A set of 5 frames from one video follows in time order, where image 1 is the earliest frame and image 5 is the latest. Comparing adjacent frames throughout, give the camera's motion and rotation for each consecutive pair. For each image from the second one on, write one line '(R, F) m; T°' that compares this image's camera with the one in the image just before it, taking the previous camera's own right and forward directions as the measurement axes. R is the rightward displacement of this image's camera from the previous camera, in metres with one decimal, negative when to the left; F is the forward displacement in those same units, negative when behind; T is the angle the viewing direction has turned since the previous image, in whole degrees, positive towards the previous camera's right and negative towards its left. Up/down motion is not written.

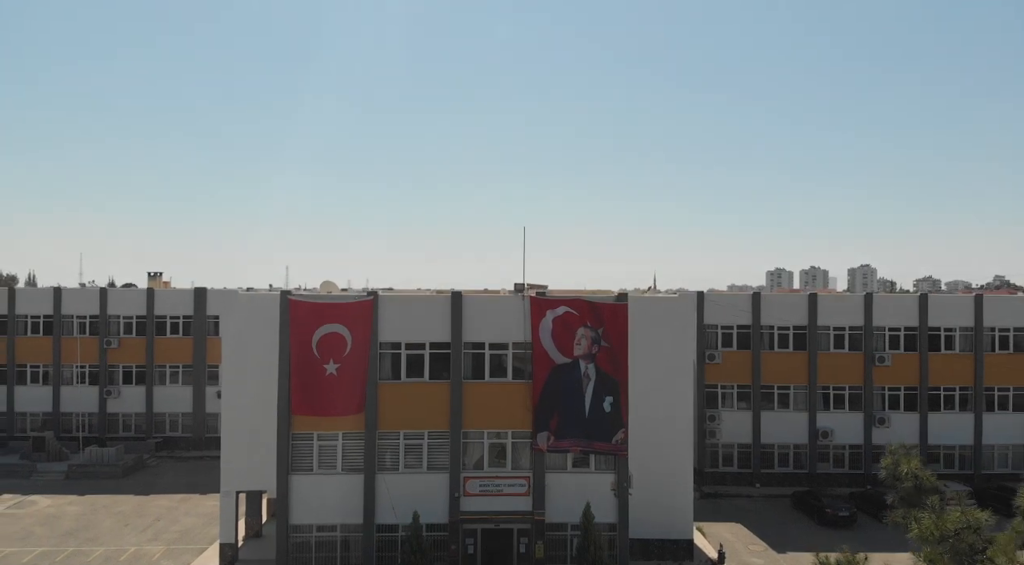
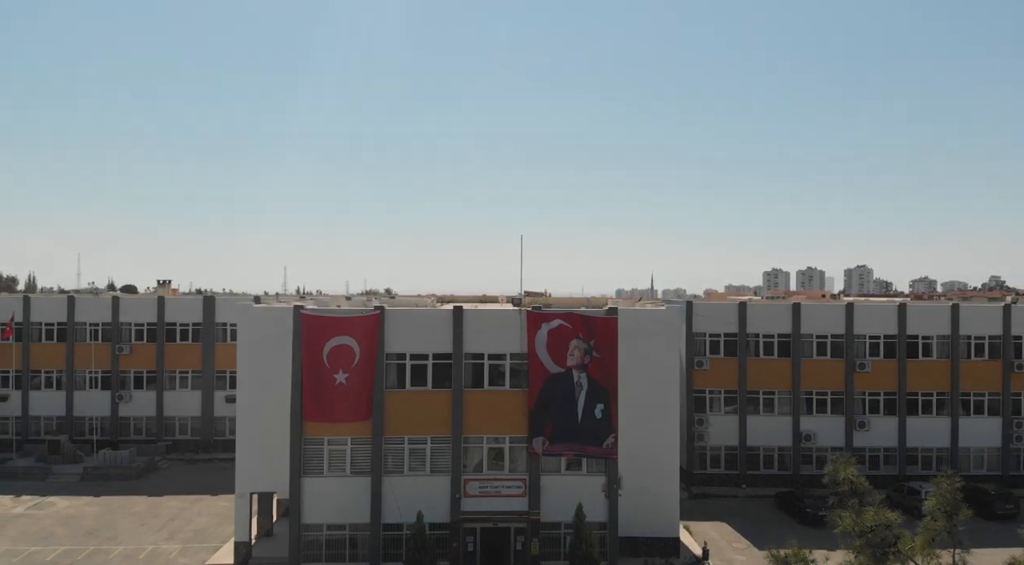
(0.0, -1.5) m; 0°
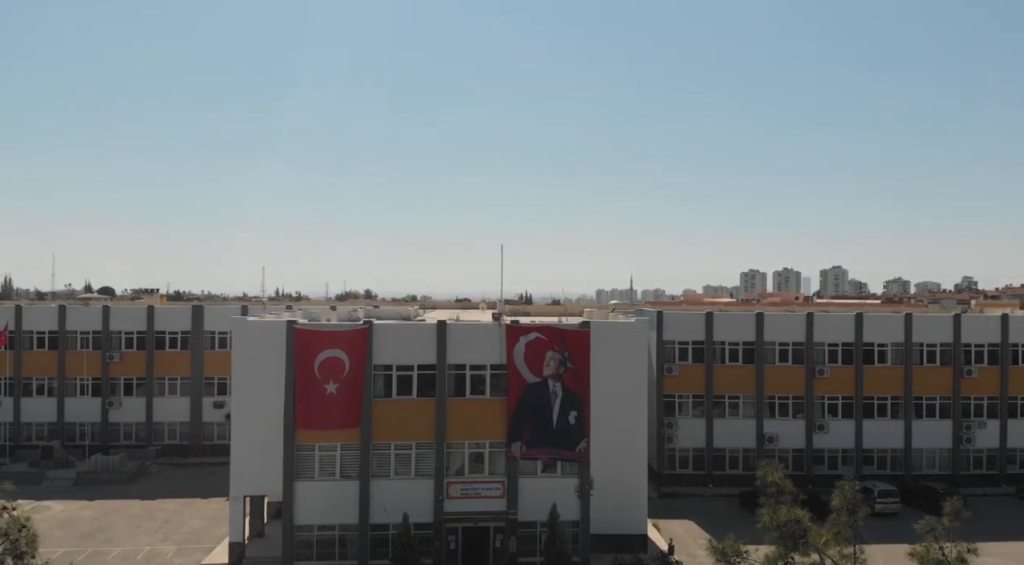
(0.0, -1.7) m; +1°
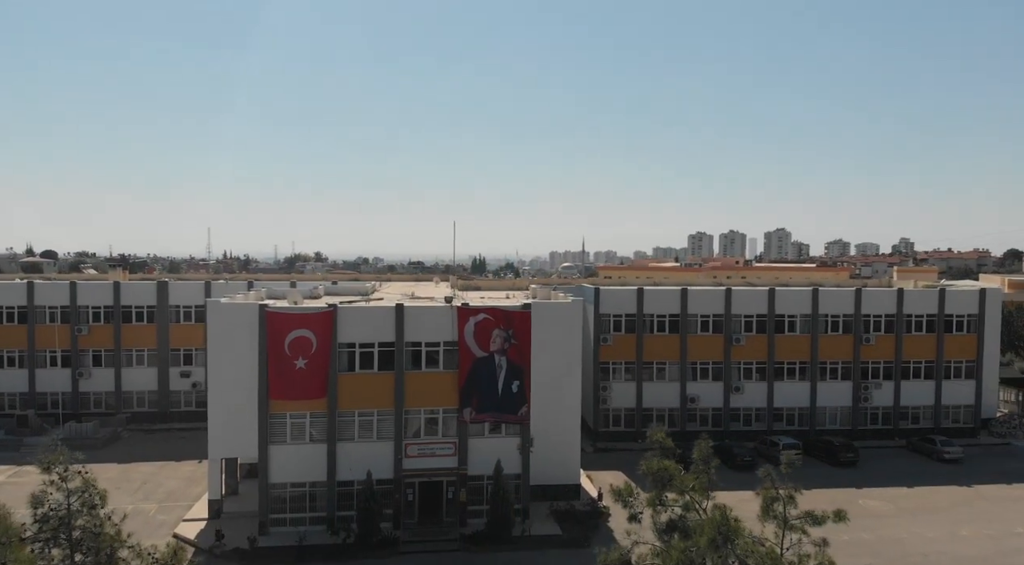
(+0.1, -3.3) m; +4°
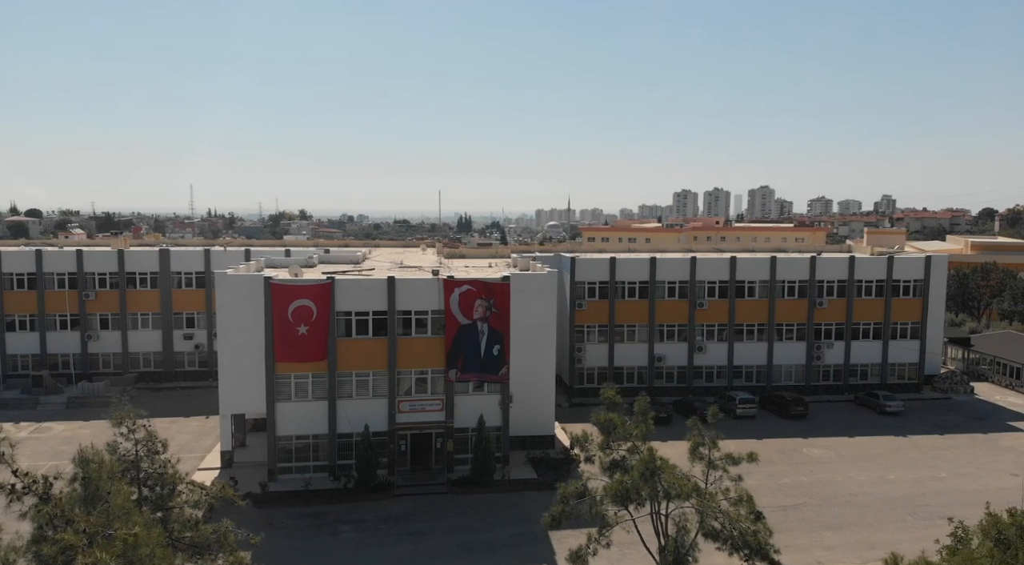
(+0.2, -3.1) m; +1°
